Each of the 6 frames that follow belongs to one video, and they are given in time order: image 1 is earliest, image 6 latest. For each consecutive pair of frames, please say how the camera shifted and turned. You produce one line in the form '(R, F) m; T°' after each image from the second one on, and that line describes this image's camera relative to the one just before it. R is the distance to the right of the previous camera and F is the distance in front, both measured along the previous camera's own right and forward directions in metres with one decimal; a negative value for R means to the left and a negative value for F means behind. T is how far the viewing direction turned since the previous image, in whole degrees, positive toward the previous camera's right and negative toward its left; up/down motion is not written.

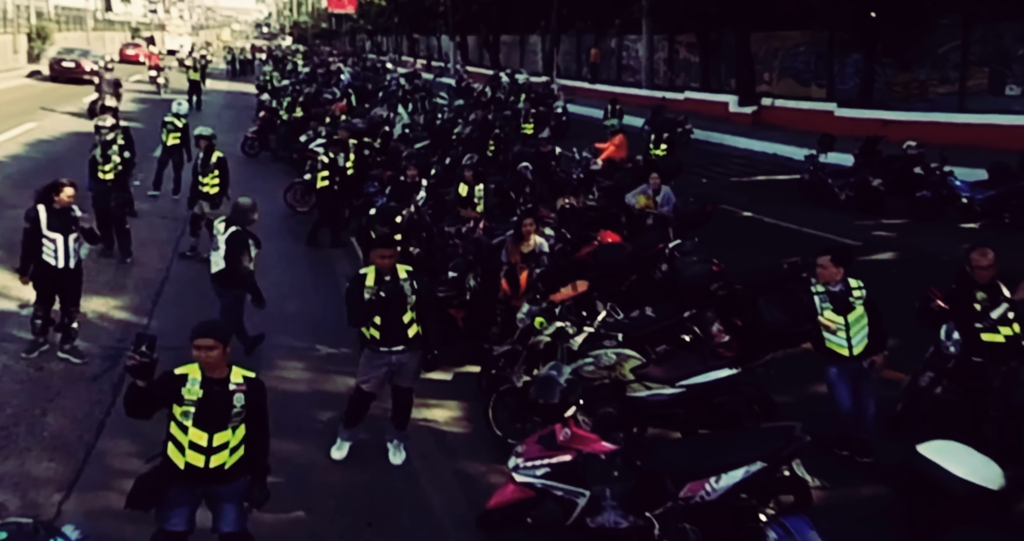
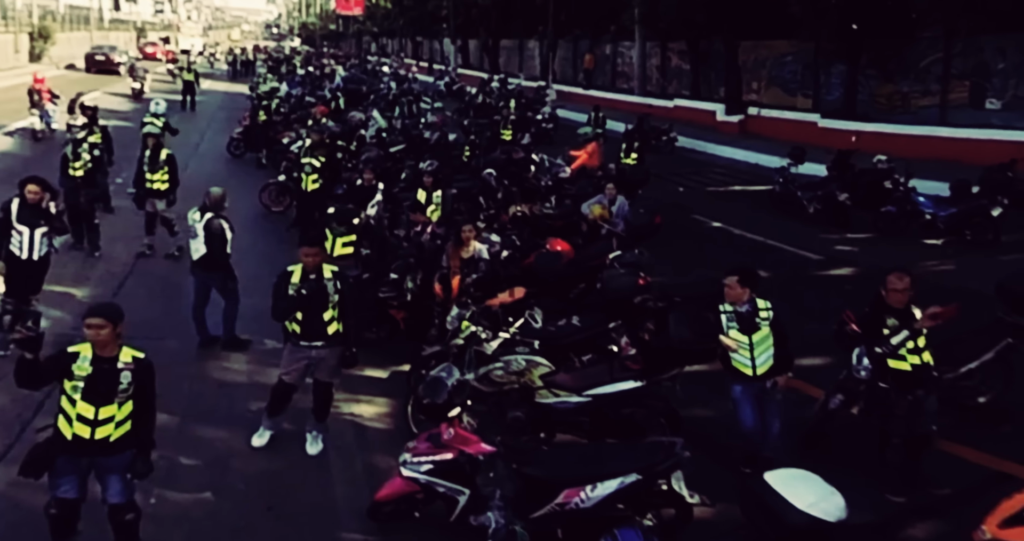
(+0.6, -0.2) m; 0°
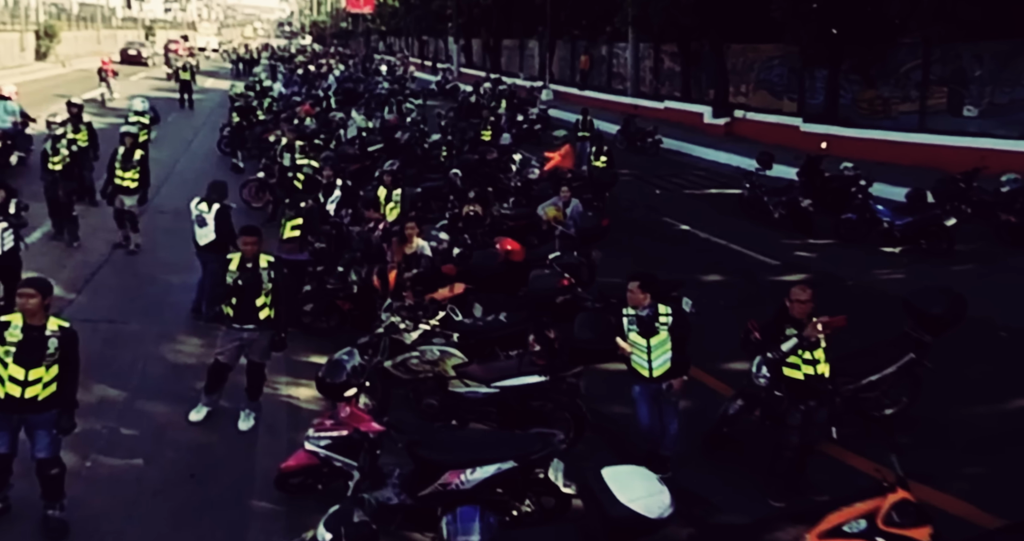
(+0.6, -0.4) m; -1°
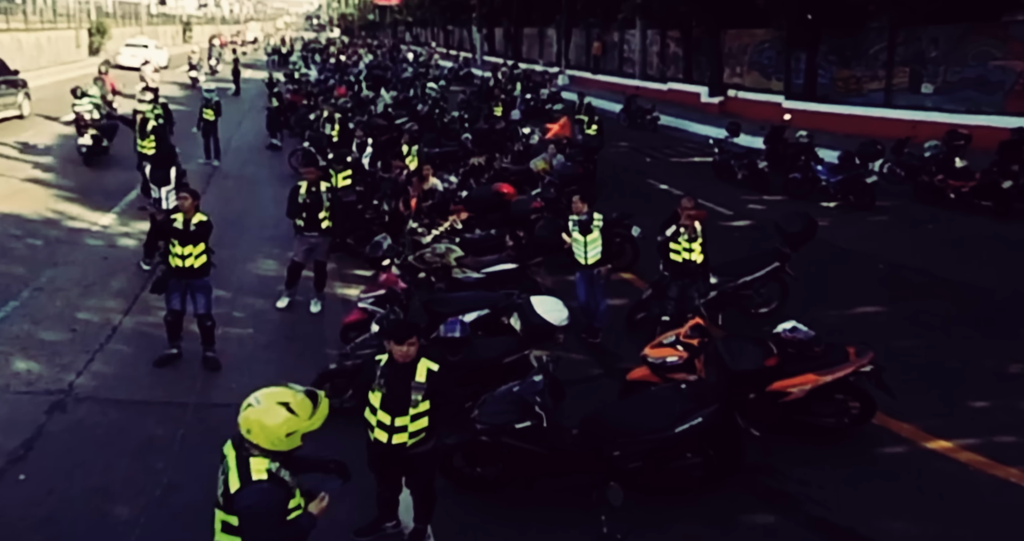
(+0.5, -2.9) m; -2°
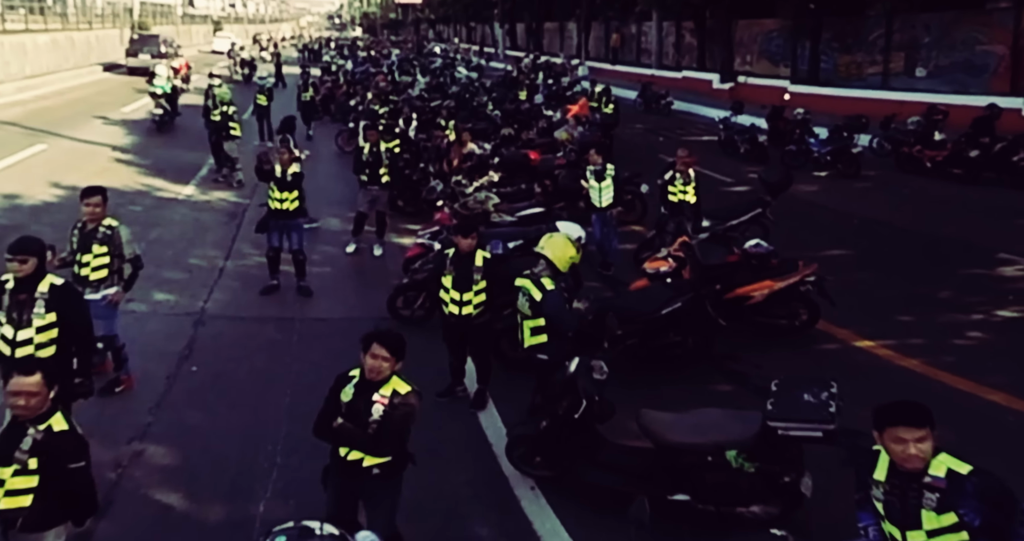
(-0.1, -2.1) m; -1°
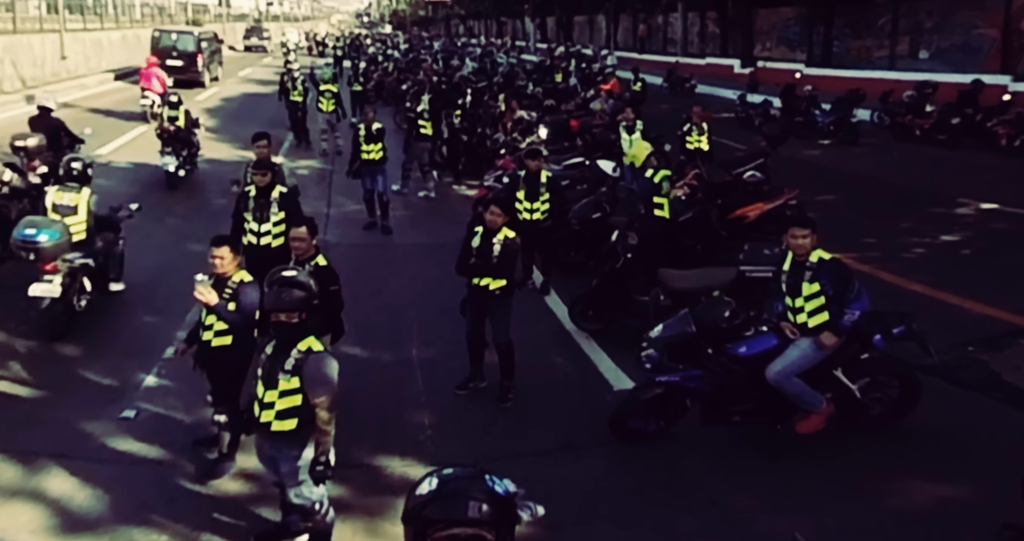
(-0.3, -2.8) m; -2°
